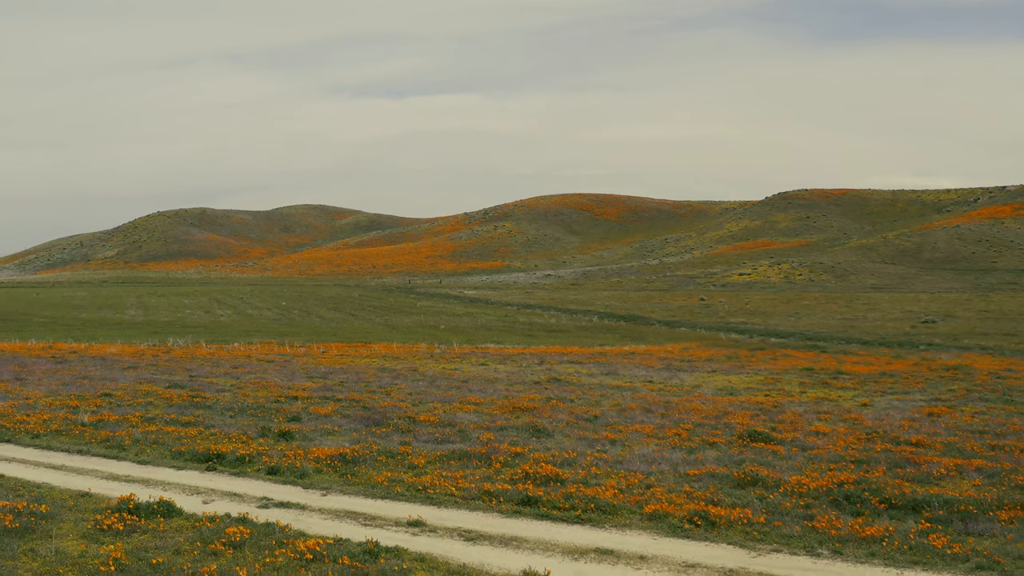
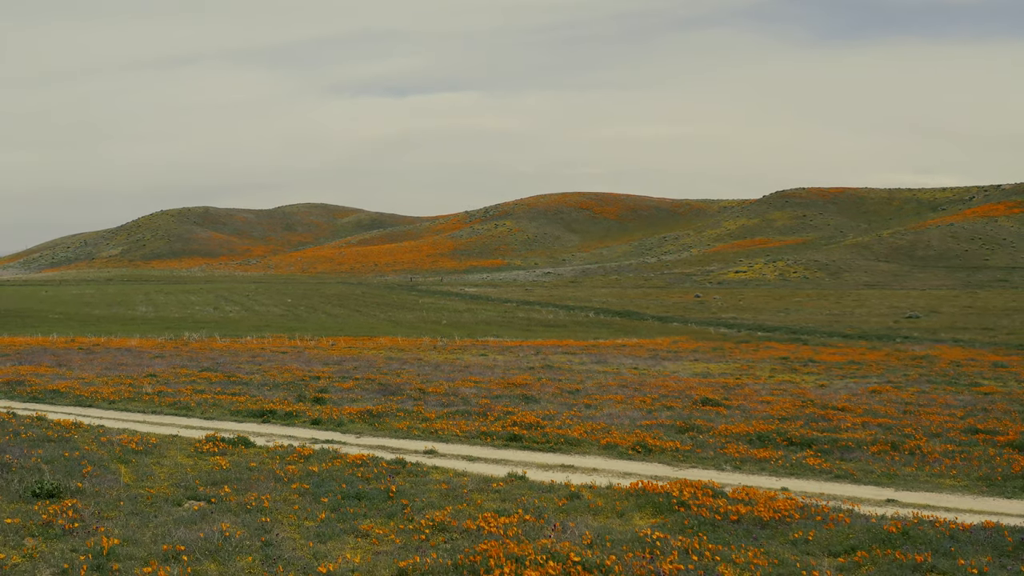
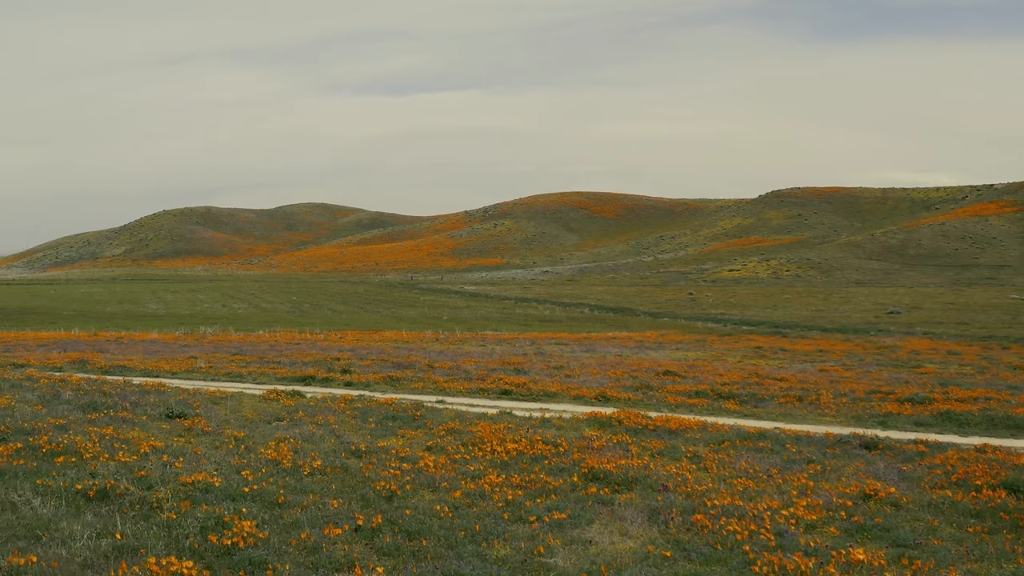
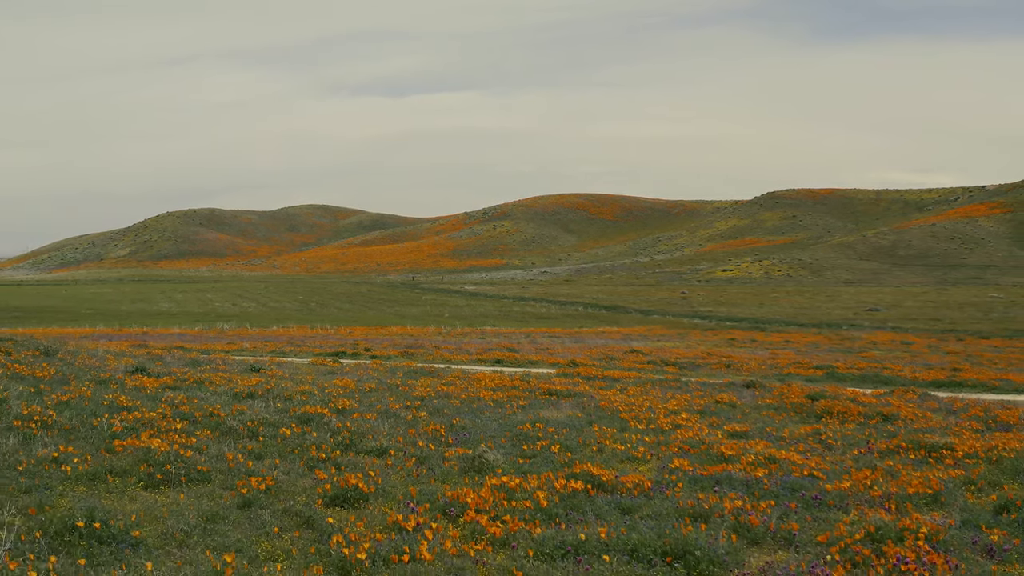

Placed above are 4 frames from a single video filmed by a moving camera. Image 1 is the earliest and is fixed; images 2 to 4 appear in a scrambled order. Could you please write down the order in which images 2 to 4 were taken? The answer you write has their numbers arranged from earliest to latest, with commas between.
2, 3, 4
